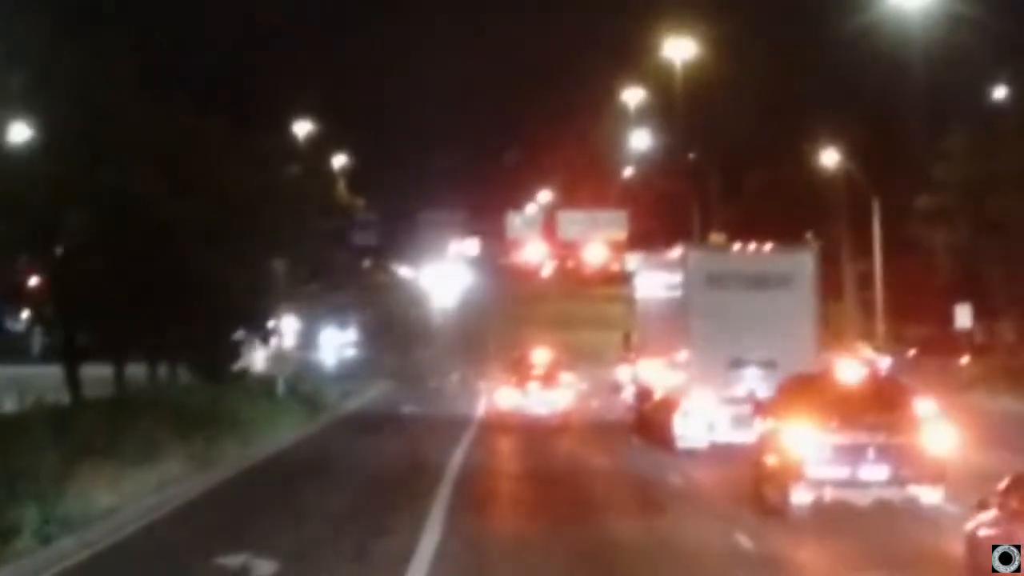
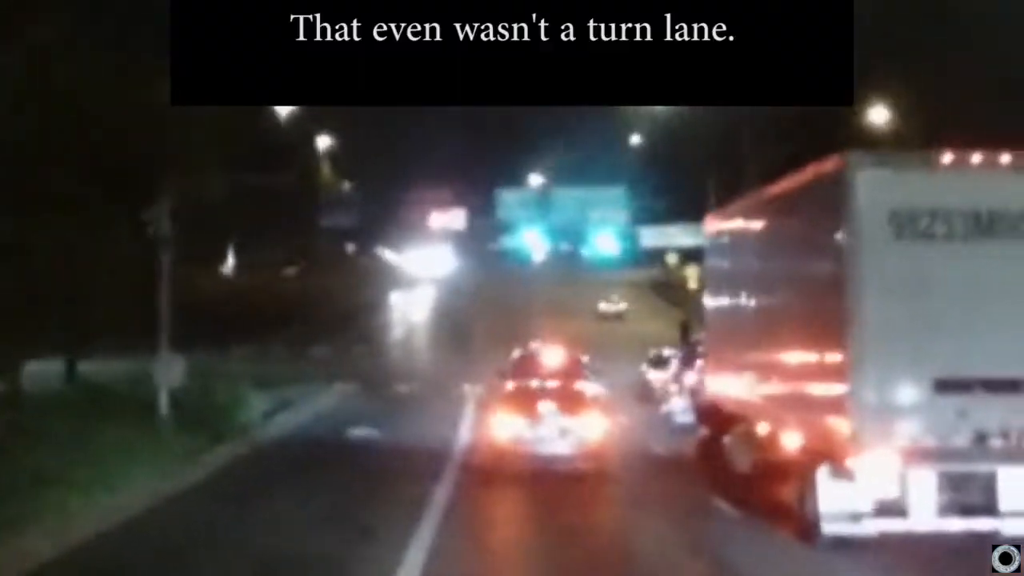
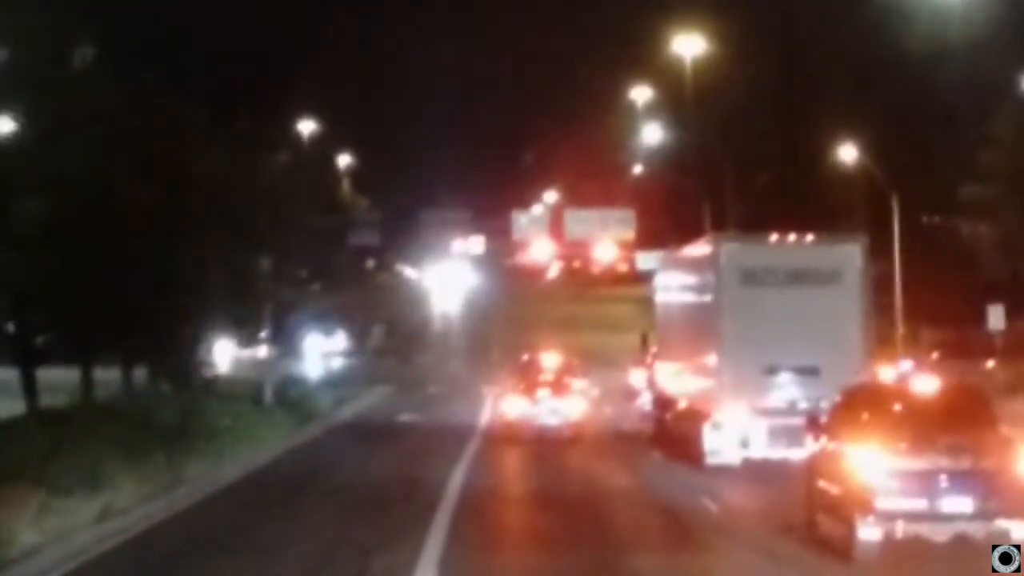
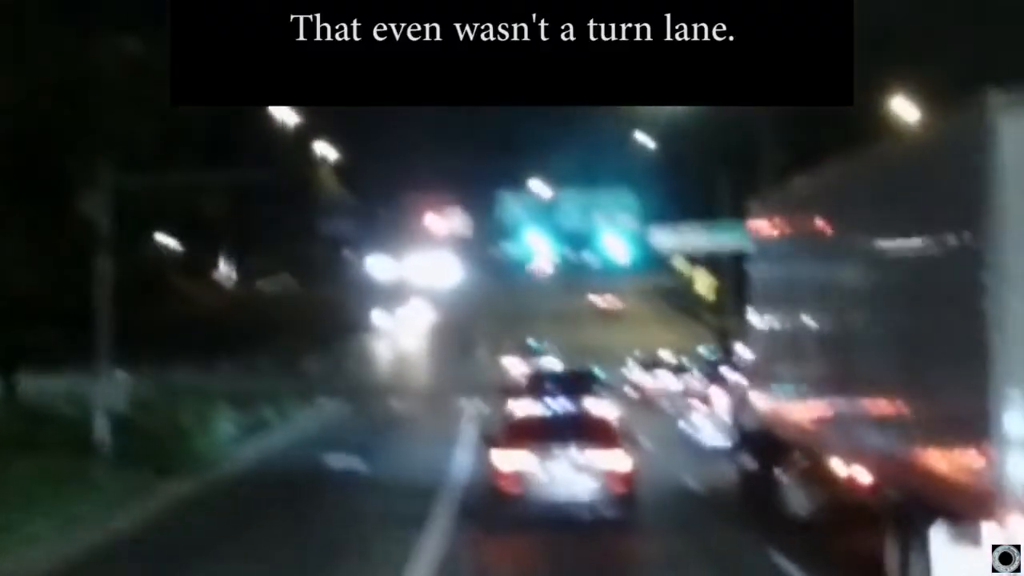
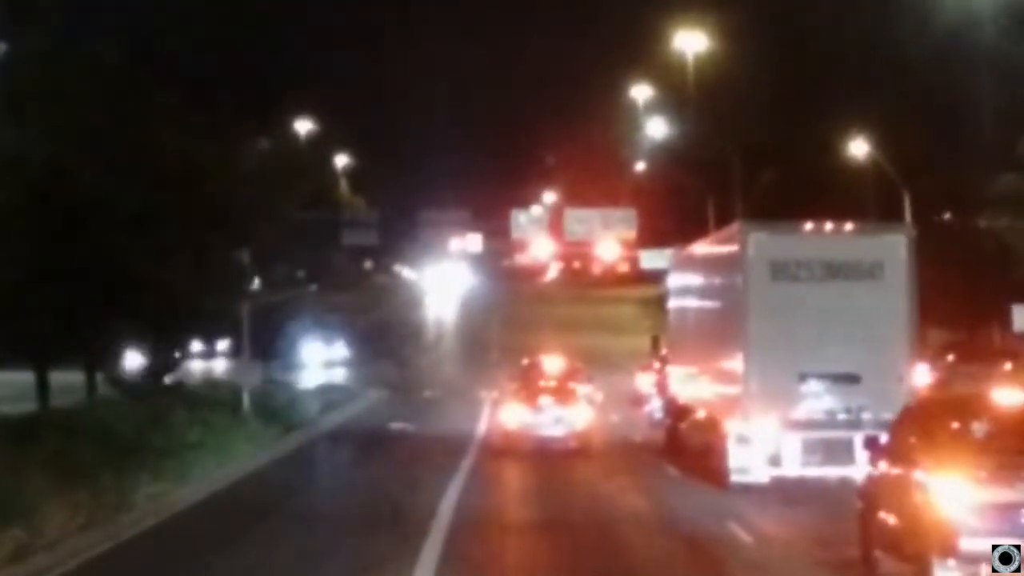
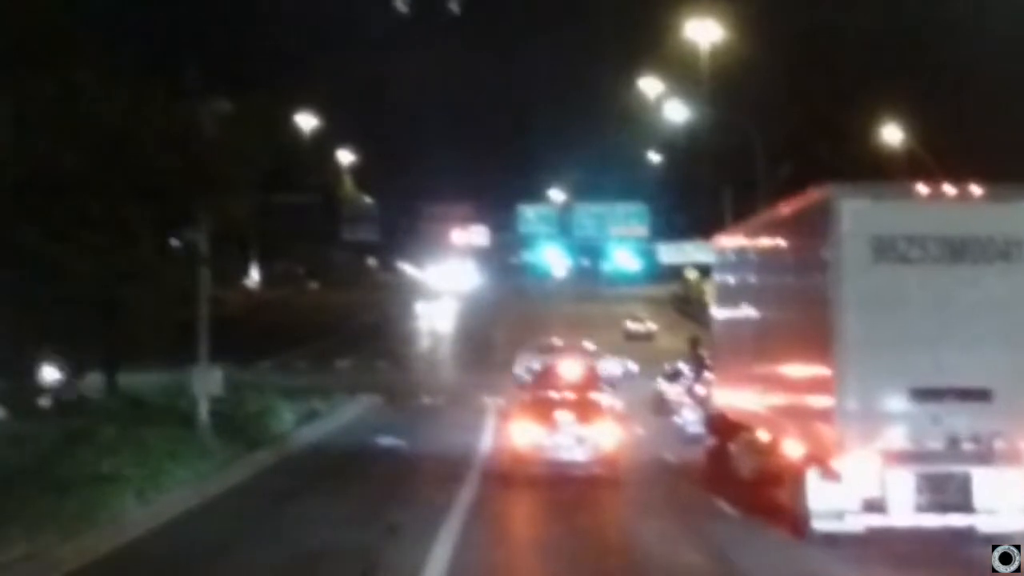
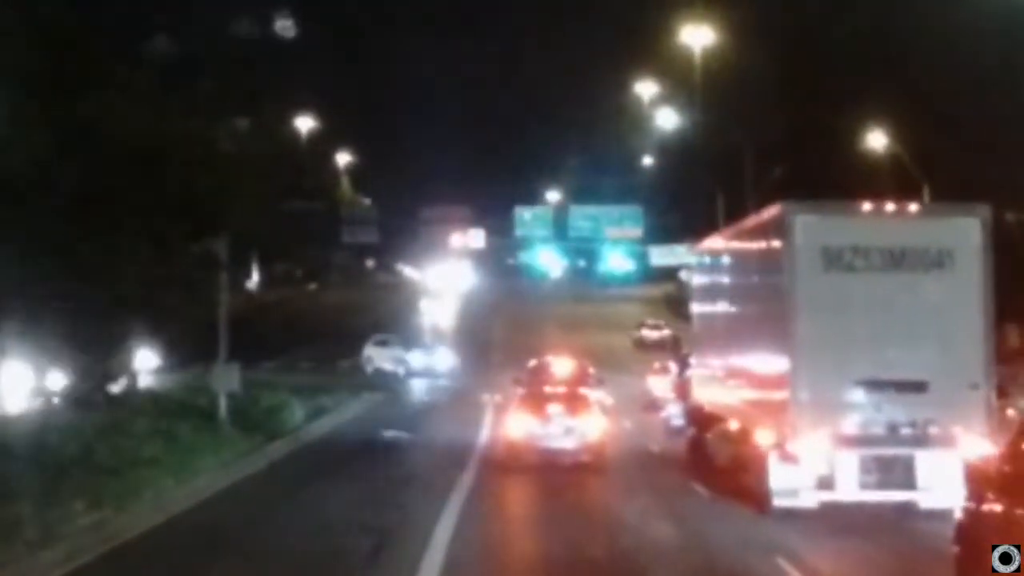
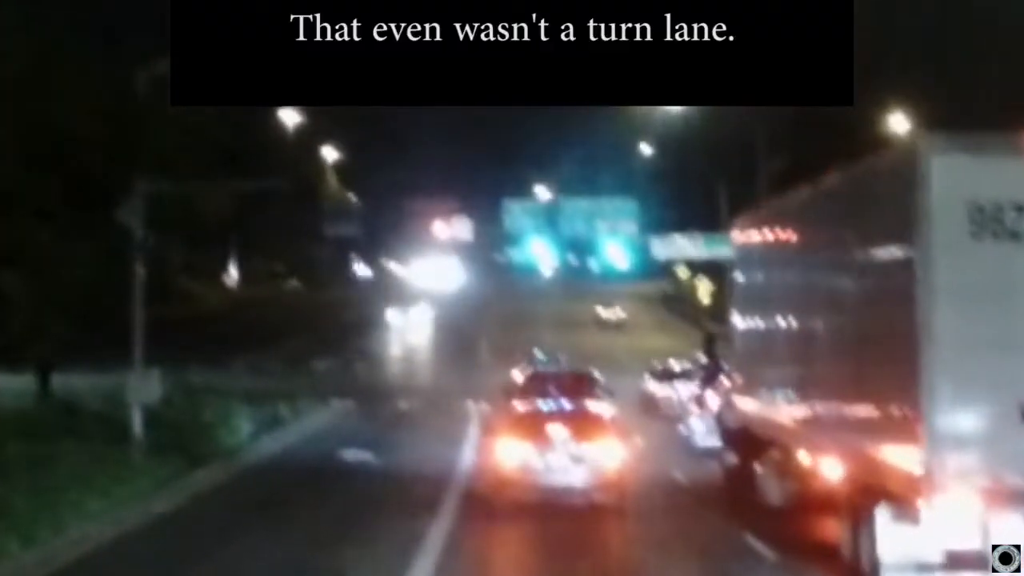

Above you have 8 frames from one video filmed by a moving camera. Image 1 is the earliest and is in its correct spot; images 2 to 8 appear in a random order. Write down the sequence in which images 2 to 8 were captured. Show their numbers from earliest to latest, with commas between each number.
3, 5, 7, 6, 2, 8, 4
